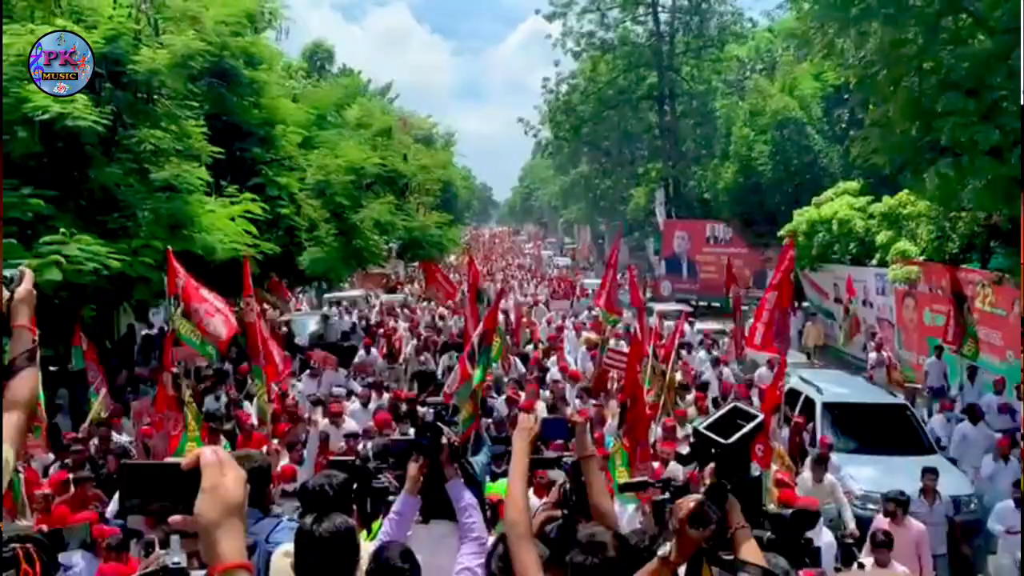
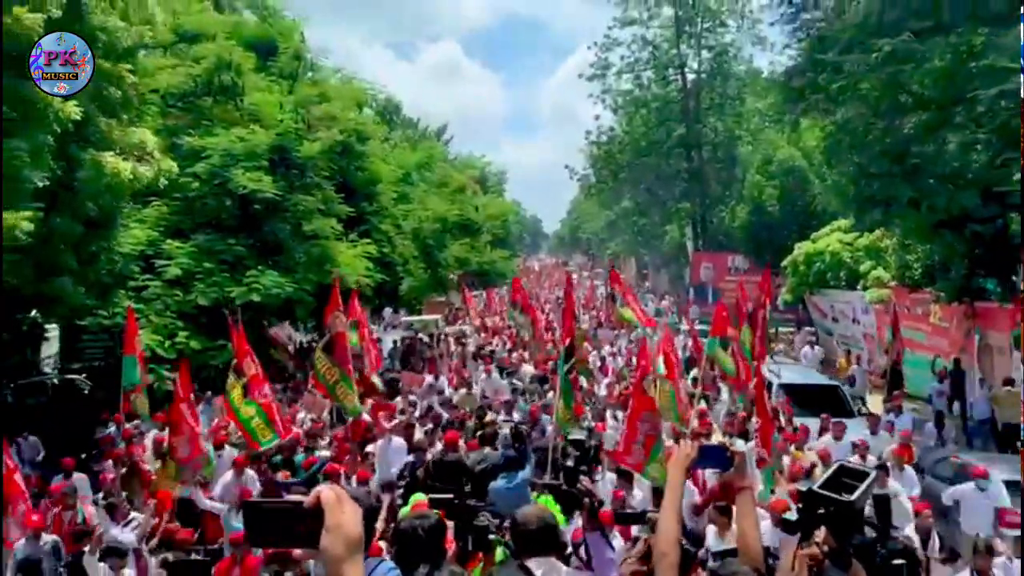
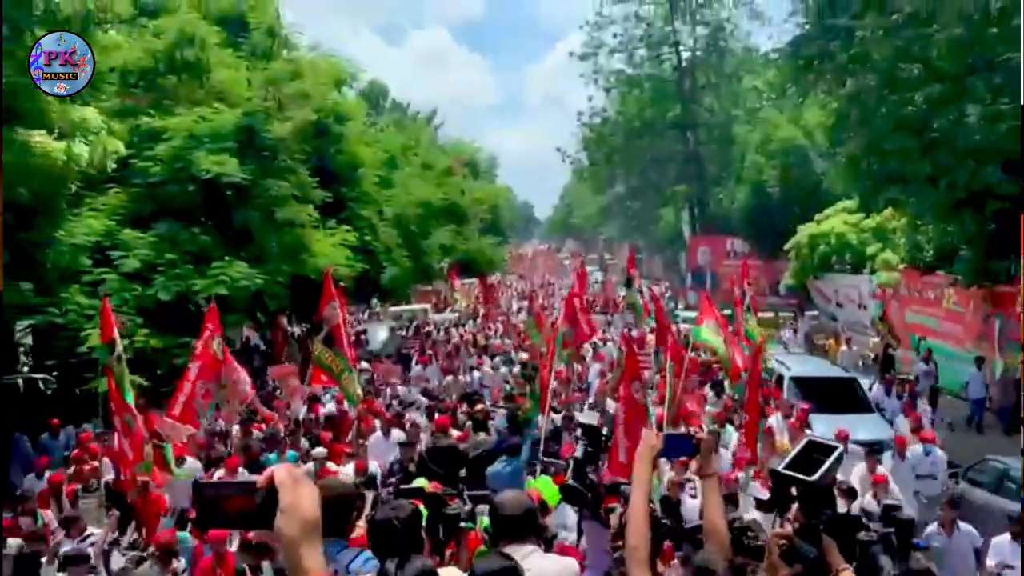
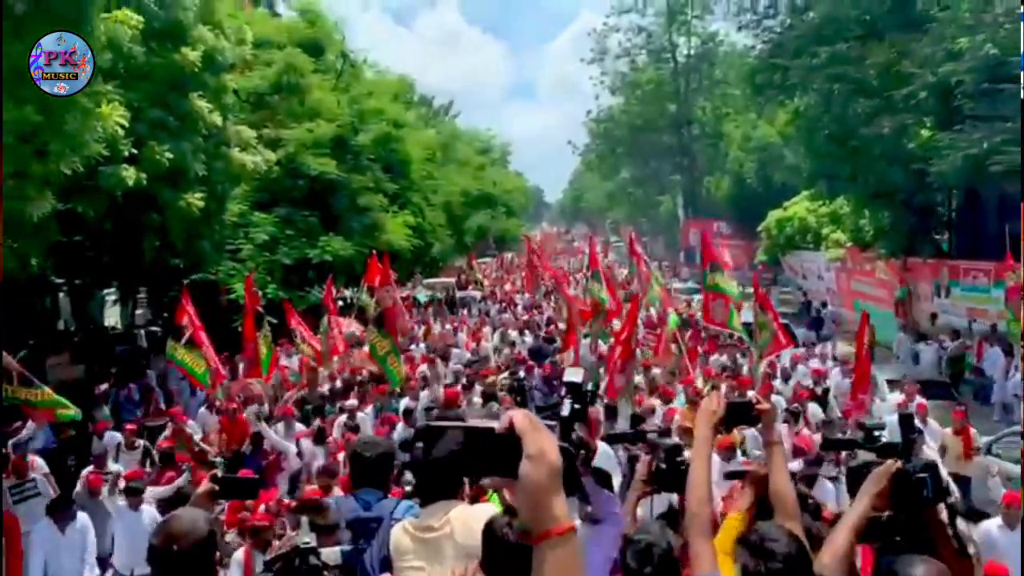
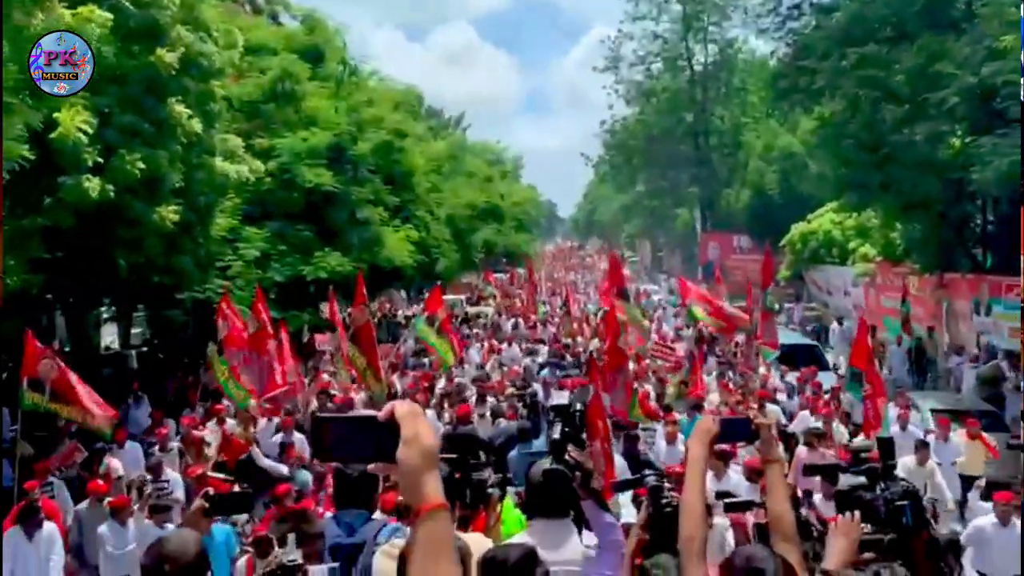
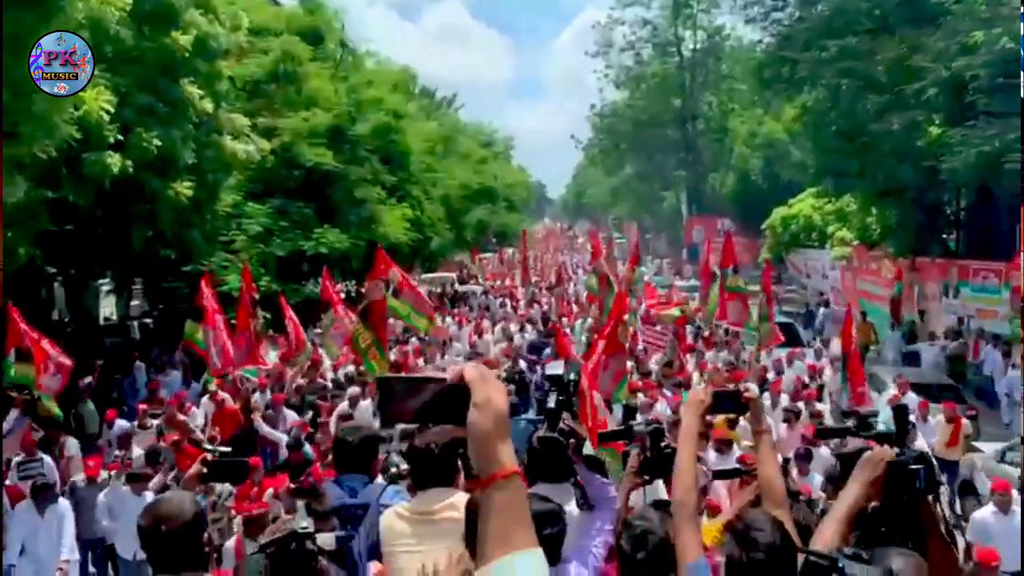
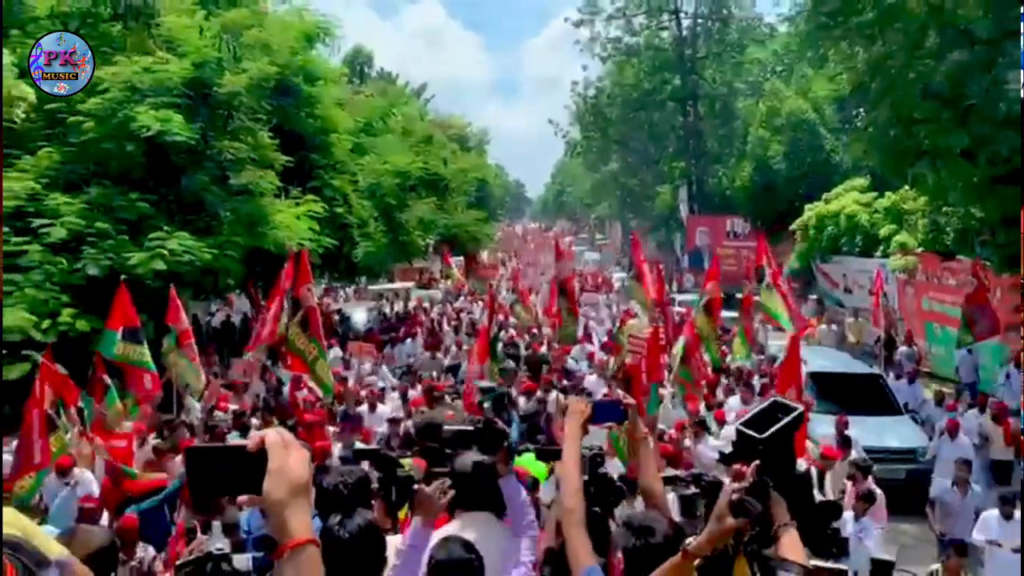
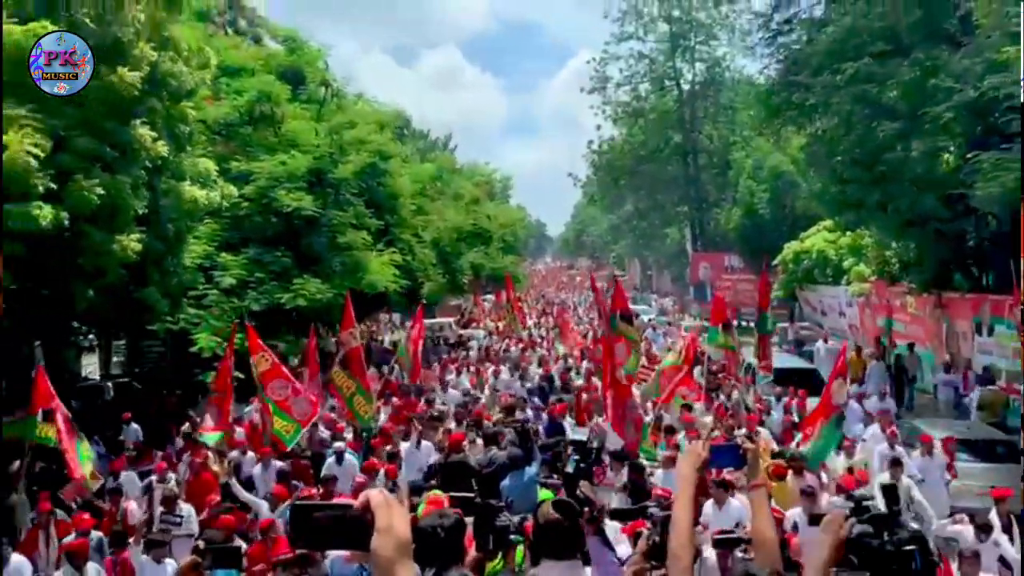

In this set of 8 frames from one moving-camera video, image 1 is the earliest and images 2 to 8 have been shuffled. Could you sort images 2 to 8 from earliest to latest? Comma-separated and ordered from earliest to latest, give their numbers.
7, 3, 2, 8, 5, 6, 4
